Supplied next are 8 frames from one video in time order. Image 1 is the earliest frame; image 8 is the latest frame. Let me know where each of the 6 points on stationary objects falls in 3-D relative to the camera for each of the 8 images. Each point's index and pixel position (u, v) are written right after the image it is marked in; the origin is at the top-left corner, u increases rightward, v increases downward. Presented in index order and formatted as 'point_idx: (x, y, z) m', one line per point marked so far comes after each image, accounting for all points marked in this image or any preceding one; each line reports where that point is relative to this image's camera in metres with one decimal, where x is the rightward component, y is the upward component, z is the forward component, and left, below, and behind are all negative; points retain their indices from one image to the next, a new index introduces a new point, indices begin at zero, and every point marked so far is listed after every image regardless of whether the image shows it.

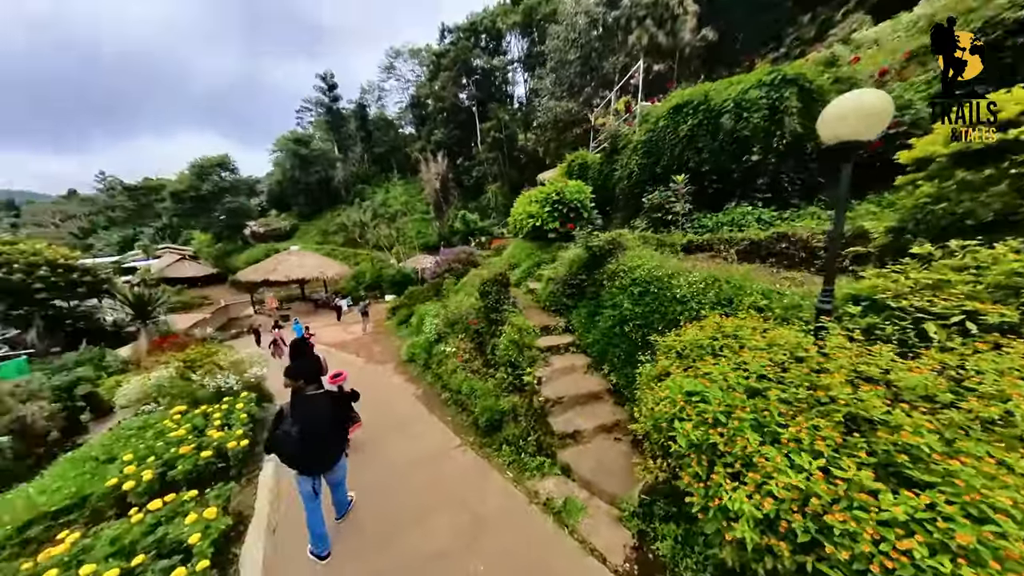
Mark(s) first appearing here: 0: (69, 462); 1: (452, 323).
0: (-5.8, -2.3, +3.9) m
1: (-1.4, -0.8, +6.9) m
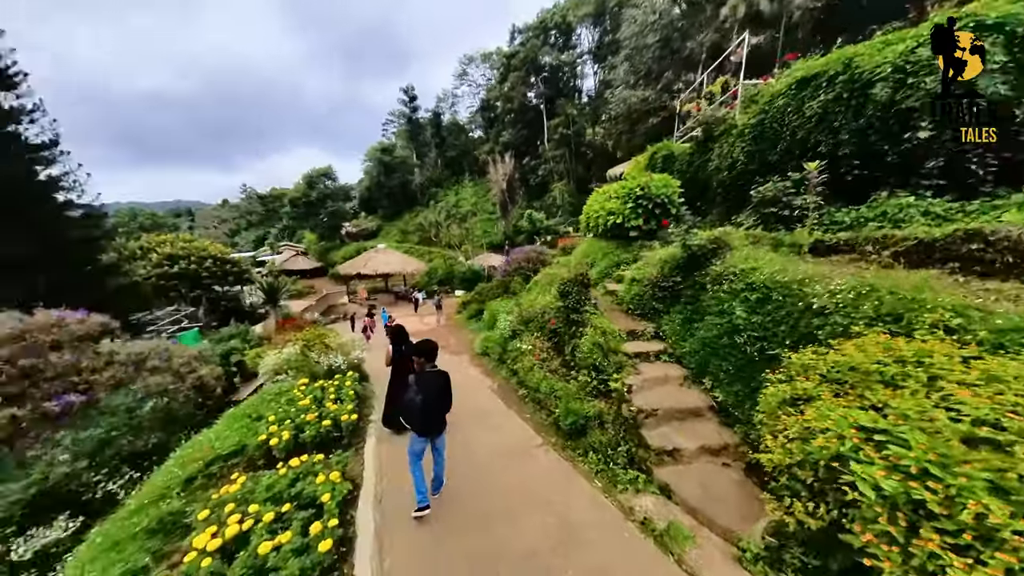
0: (-4.6, -2.1, +4.9) m
1: (+0.4, -0.8, +7.0) m
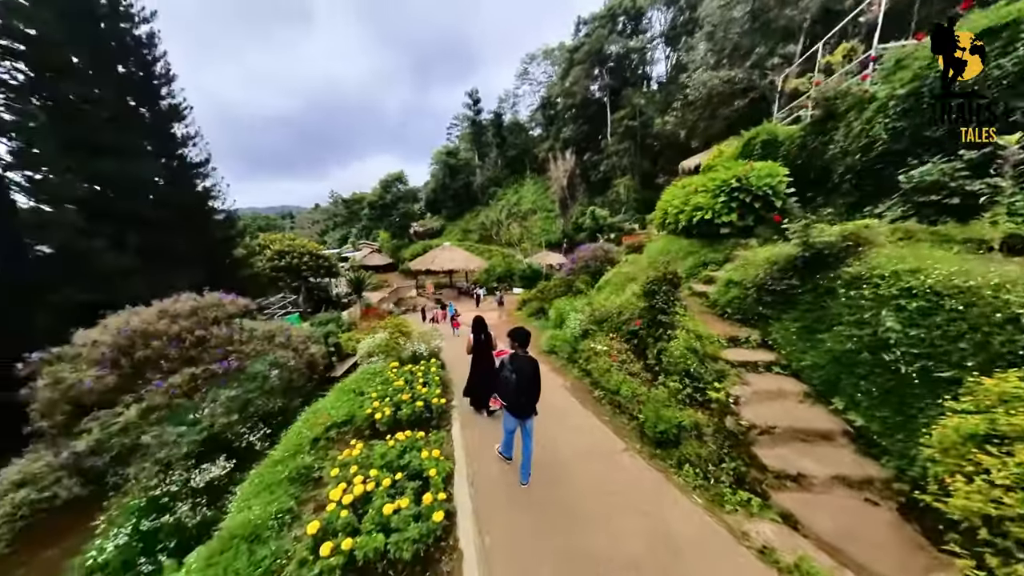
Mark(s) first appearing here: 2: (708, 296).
0: (-3.3, -1.9, +5.6) m
1: (+2.0, -0.8, +6.7) m
2: (+3.4, -0.1, +5.2) m
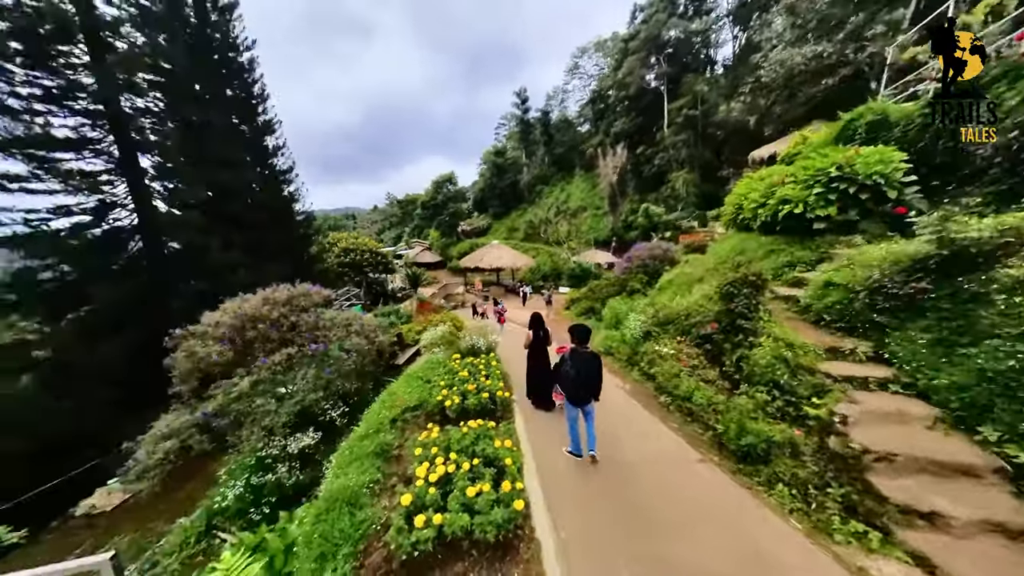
0: (-2.1, -1.8, +6.0) m
1: (+3.3, -0.8, +6.4) m
2: (+4.5, -0.2, +4.6) m
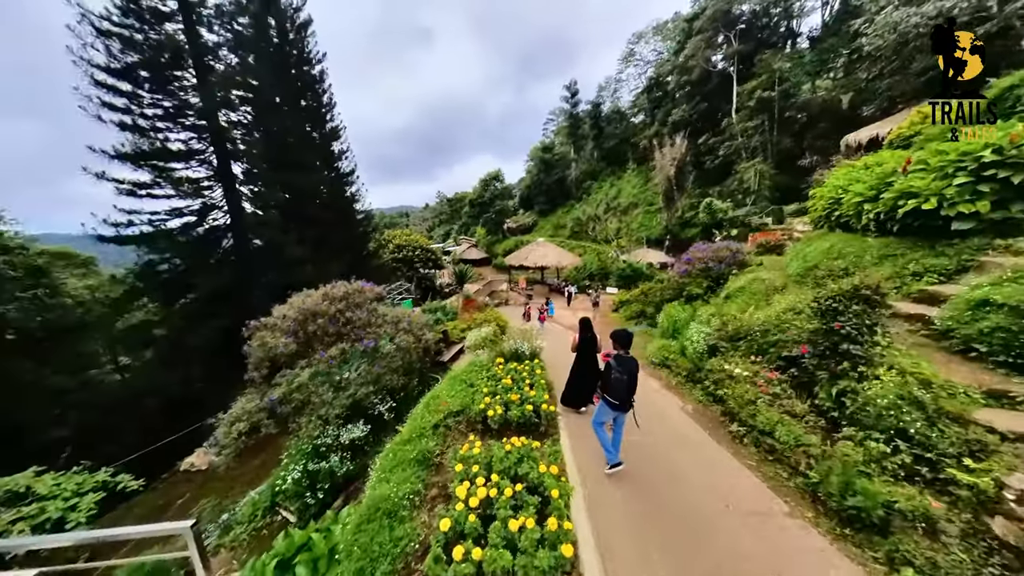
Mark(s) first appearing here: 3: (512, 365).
0: (-1.2, -1.8, +6.0) m
1: (+4.2, -1.0, +5.5) m
2: (+5.1, -0.4, +3.6) m
3: (0.0, -1.6, +6.0) m
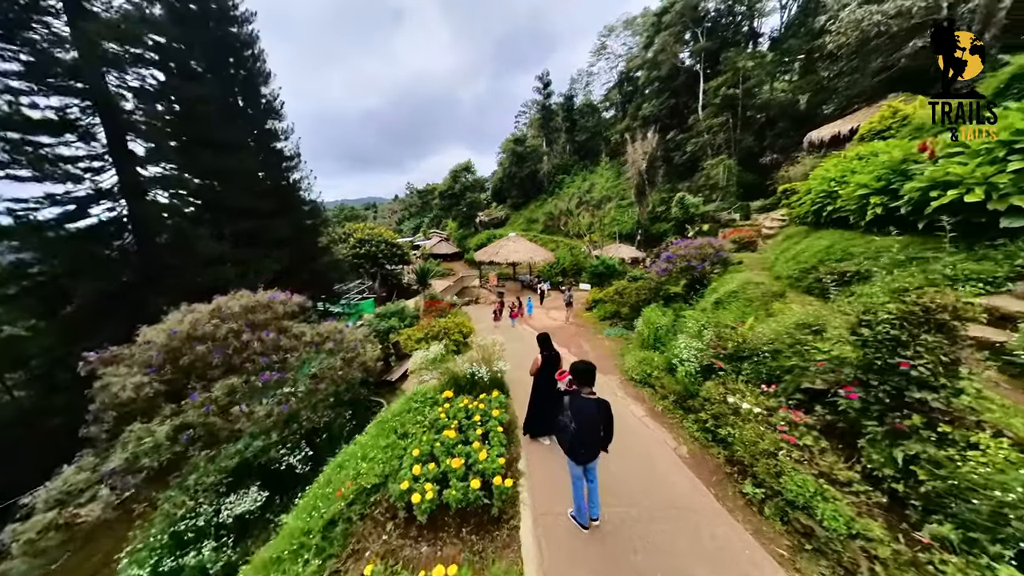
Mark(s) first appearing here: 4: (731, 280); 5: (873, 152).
0: (-2.0, -2.0, +4.5) m
1: (+3.5, -1.1, +4.5) m
2: (+4.5, -0.6, +2.7) m
3: (-0.8, -1.7, +4.6) m
4: (+5.7, +0.2, +7.7) m
5: (+8.0, +3.0, +6.6) m
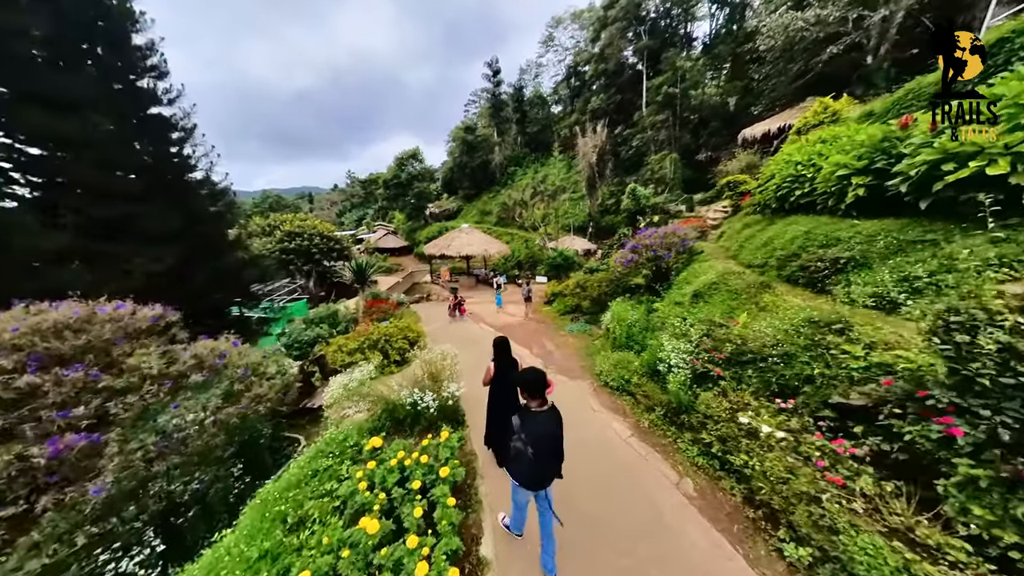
0: (-2.4, -2.1, +3.0) m
1: (+2.9, -1.0, +3.8) m
2: (+4.3, -0.5, +2.1) m
3: (-1.2, -1.8, +3.2) m
4: (+4.6, +0.4, +7.2) m
5: (+7.0, +3.3, +6.5) m
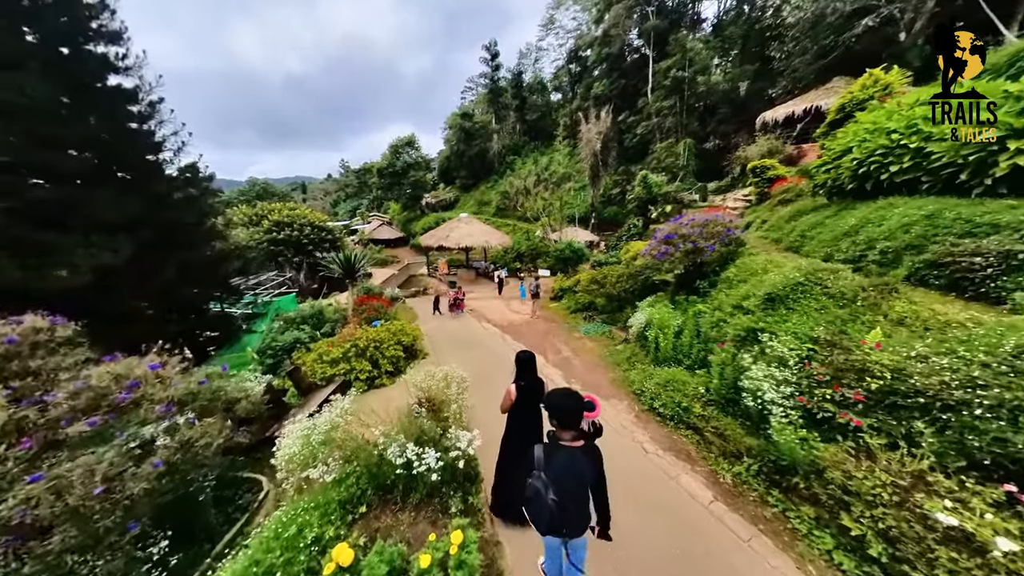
0: (-2.1, -2.2, +1.7) m
1: (+3.3, -1.1, +2.5) m
2: (+4.7, -0.6, +0.8) m
3: (-0.9, -1.8, +1.9) m
4: (+5.0, +0.5, +5.9) m
5: (+7.4, +3.3, +5.1) m
